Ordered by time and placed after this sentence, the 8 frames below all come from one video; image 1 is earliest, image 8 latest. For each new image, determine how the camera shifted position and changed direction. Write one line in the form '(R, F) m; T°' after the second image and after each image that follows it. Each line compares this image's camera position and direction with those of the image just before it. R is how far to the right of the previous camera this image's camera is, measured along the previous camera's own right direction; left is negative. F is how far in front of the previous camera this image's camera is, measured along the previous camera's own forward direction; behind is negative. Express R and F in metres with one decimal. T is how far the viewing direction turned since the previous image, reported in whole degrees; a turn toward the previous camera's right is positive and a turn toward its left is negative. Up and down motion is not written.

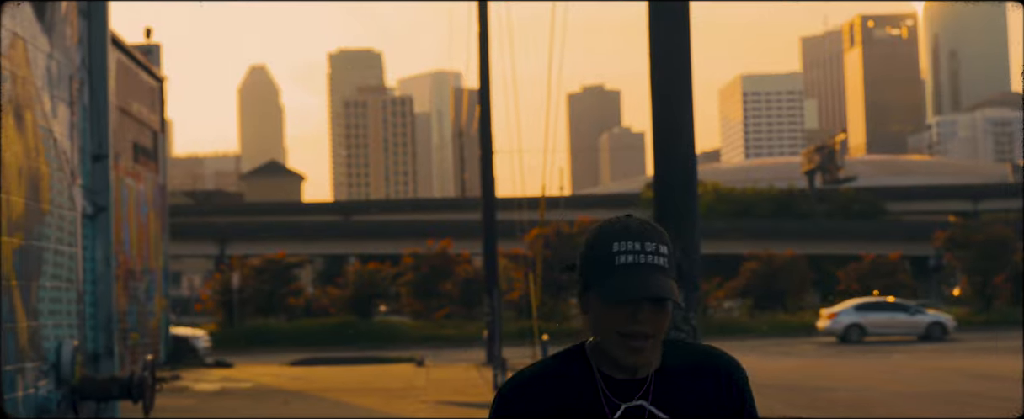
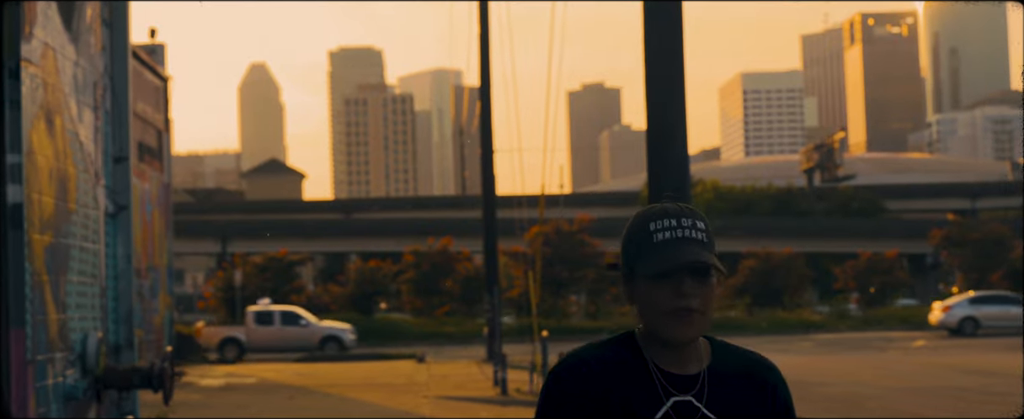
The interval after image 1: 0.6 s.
(0.0, -0.4) m; 0°
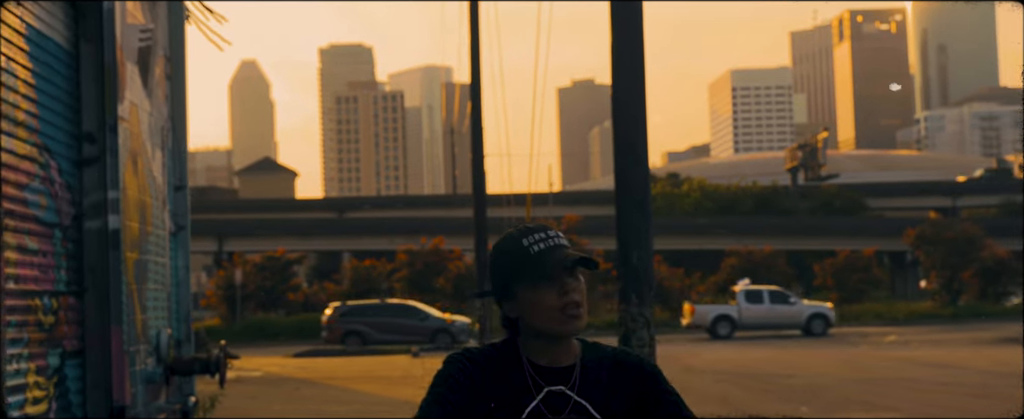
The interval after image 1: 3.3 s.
(0.0, -1.7) m; 0°
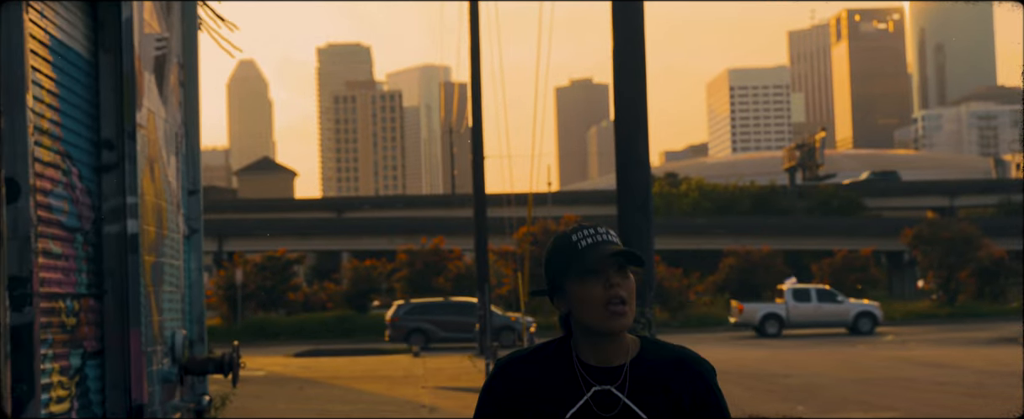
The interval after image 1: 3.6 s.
(-0.1, -0.2) m; 0°
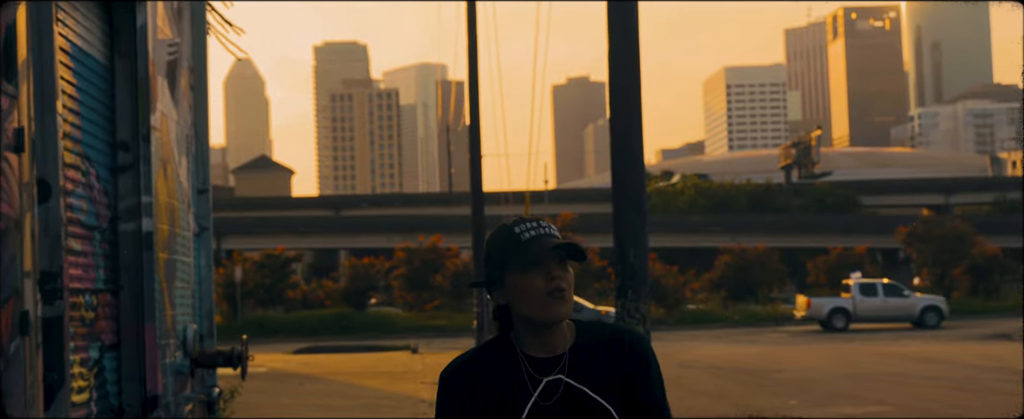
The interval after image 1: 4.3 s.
(0.0, -0.3) m; 0°
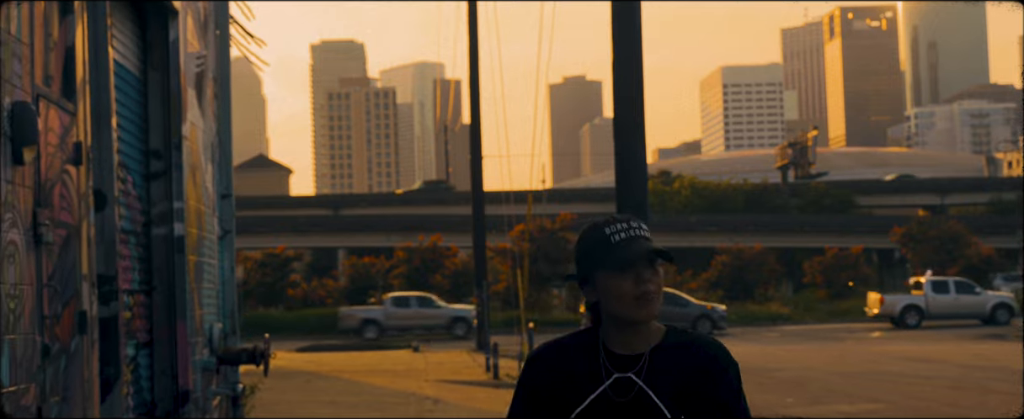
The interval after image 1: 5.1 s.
(-0.1, -0.5) m; 0°
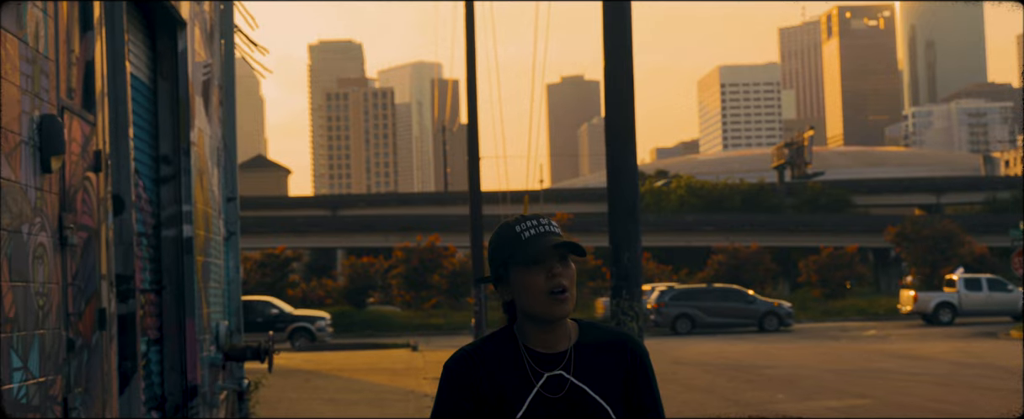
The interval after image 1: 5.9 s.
(0.0, -0.4) m; 0°
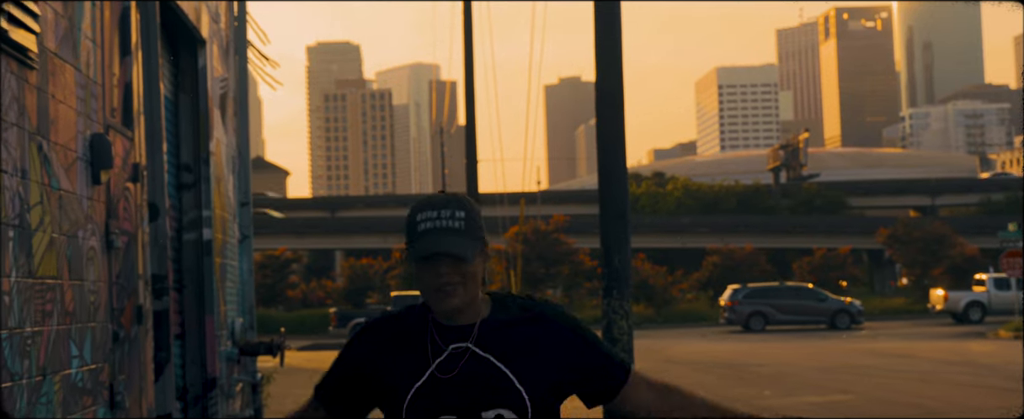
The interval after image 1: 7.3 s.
(0.0, -0.7) m; 0°
